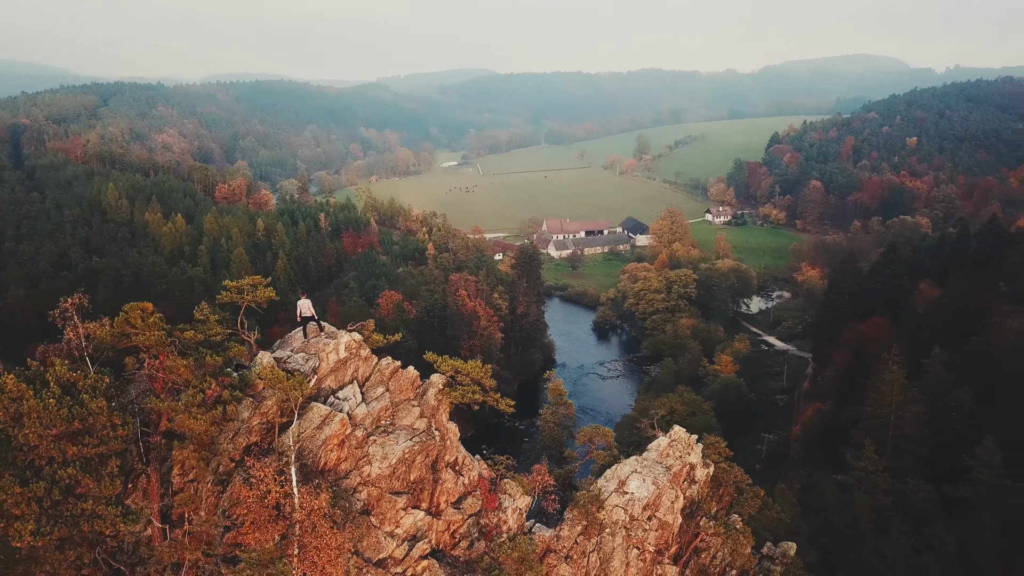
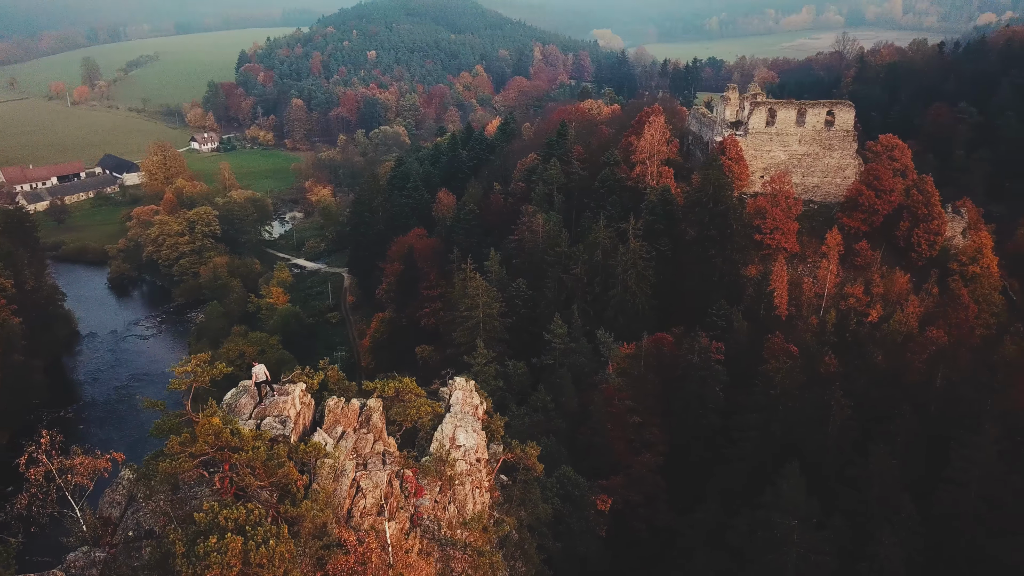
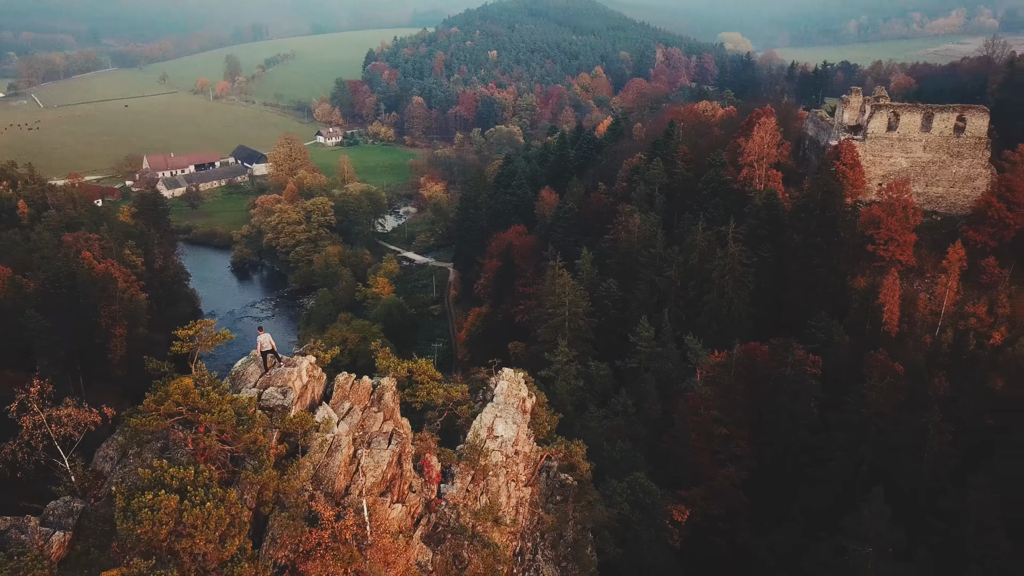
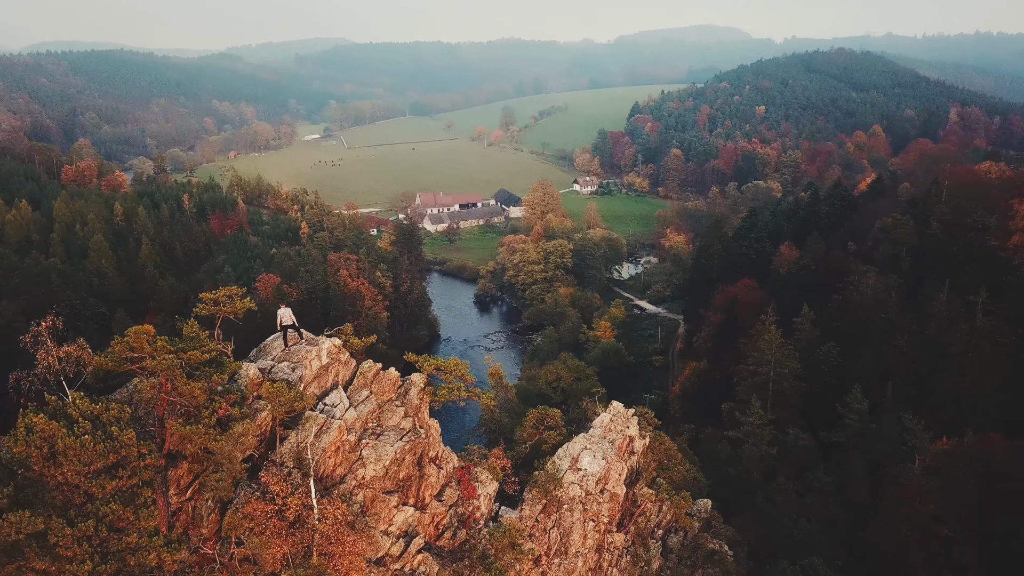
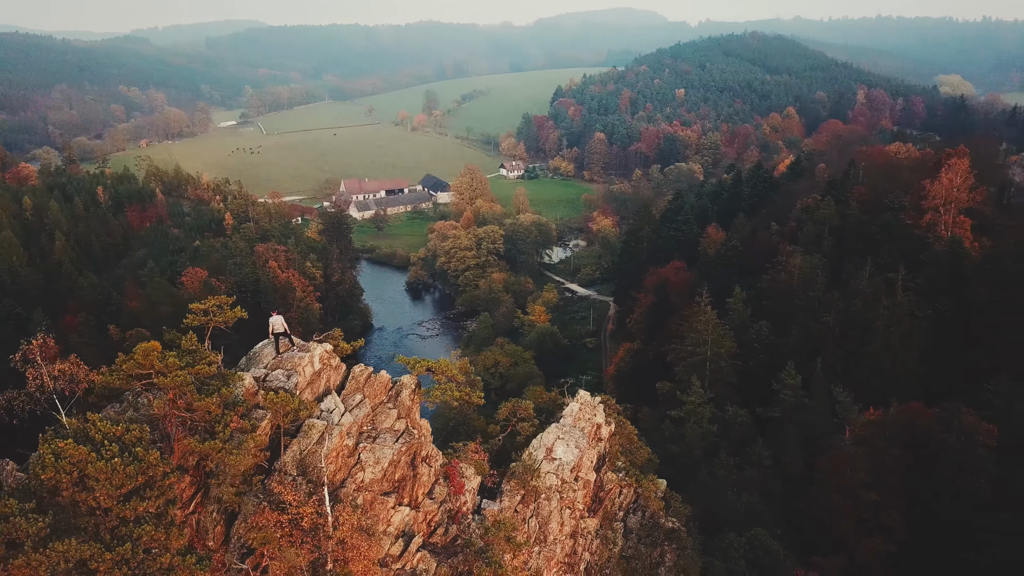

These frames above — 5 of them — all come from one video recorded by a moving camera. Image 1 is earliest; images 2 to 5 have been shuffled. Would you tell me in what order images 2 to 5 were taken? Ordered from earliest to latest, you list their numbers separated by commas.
4, 5, 3, 2
